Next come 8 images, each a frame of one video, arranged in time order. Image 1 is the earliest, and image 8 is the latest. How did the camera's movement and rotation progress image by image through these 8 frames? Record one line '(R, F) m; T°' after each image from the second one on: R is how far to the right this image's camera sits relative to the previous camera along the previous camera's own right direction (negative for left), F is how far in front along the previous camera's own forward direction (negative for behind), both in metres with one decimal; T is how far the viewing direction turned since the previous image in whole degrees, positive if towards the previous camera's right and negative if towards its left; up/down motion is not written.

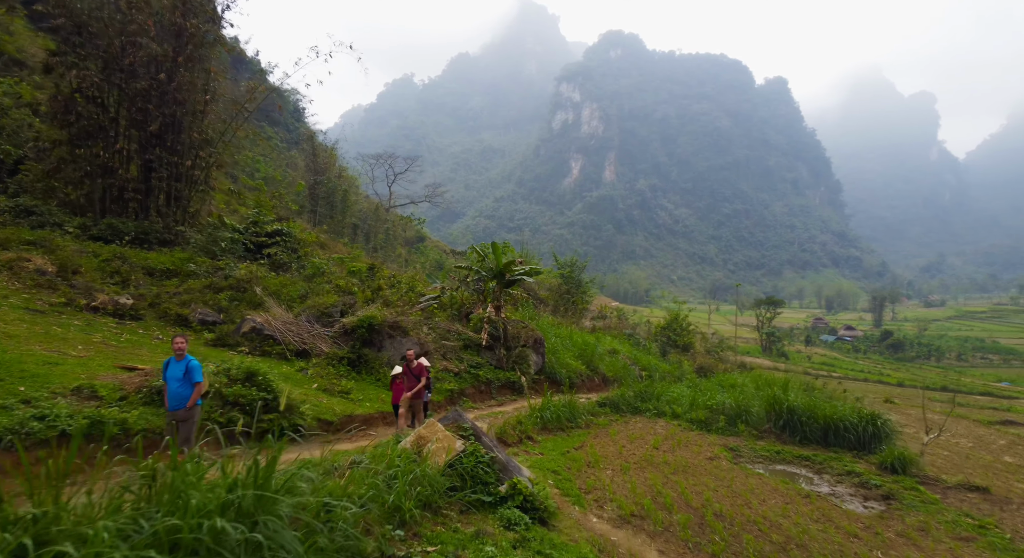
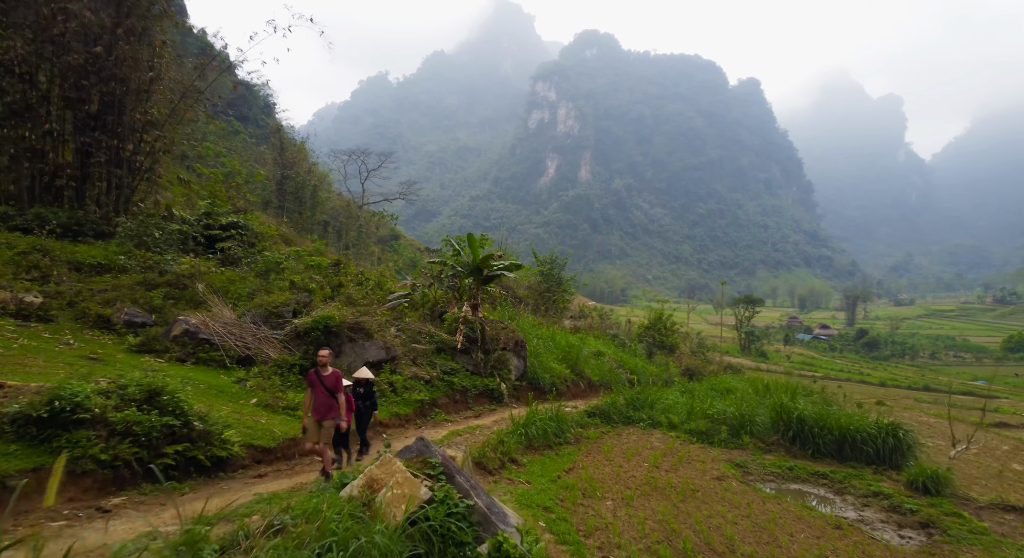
(0.0, +0.9) m; +3°
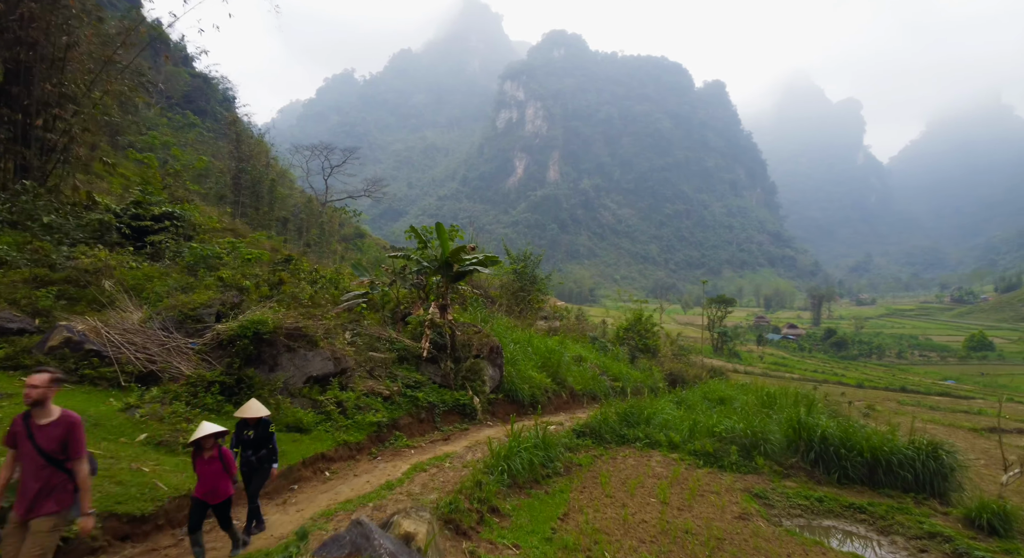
(-0.1, +1.2) m; +4°
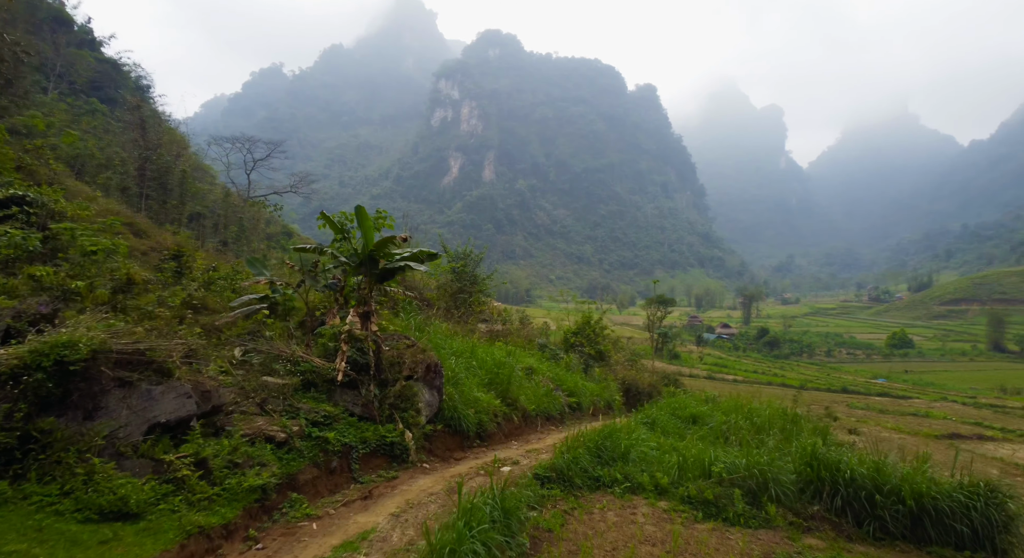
(-0.1, +1.6) m; +7°
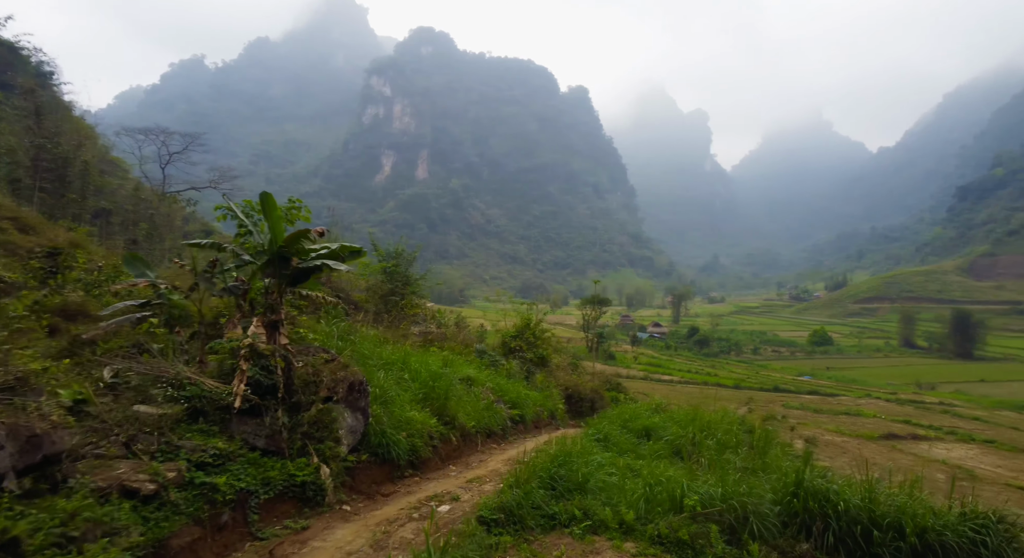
(0.0, +0.9) m; +7°
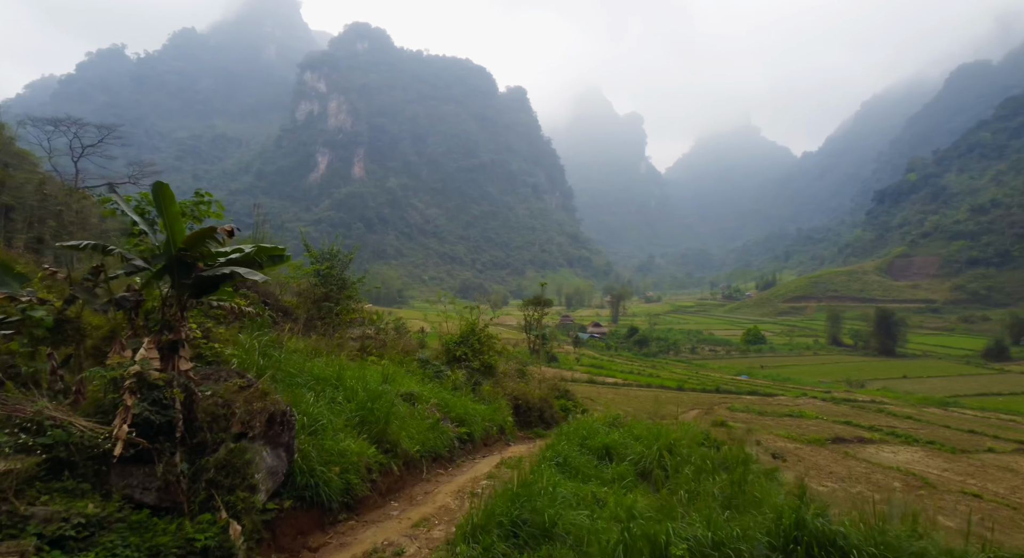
(-0.1, +0.7) m; +6°
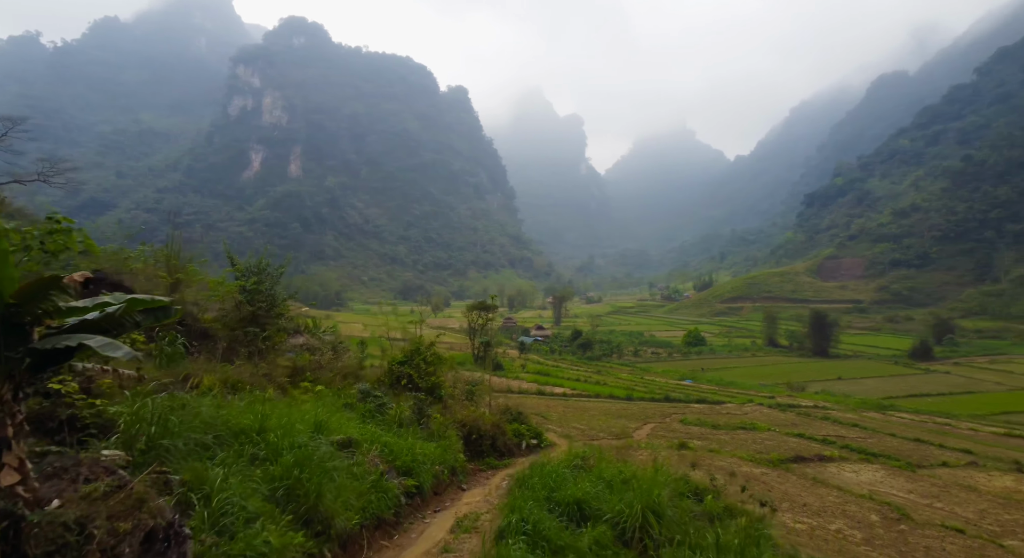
(-0.1, +0.9) m; +6°
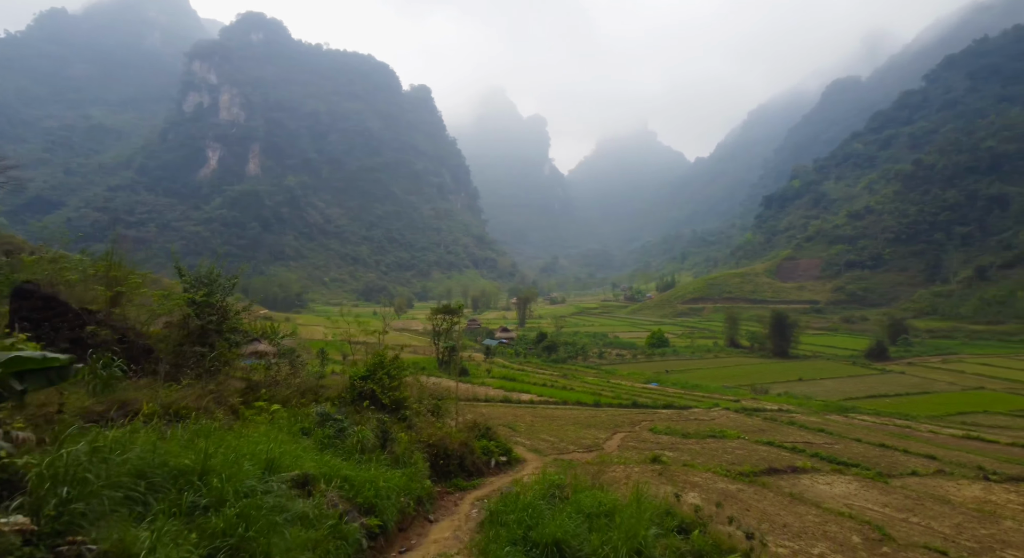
(-0.1, +0.5) m; +4°
